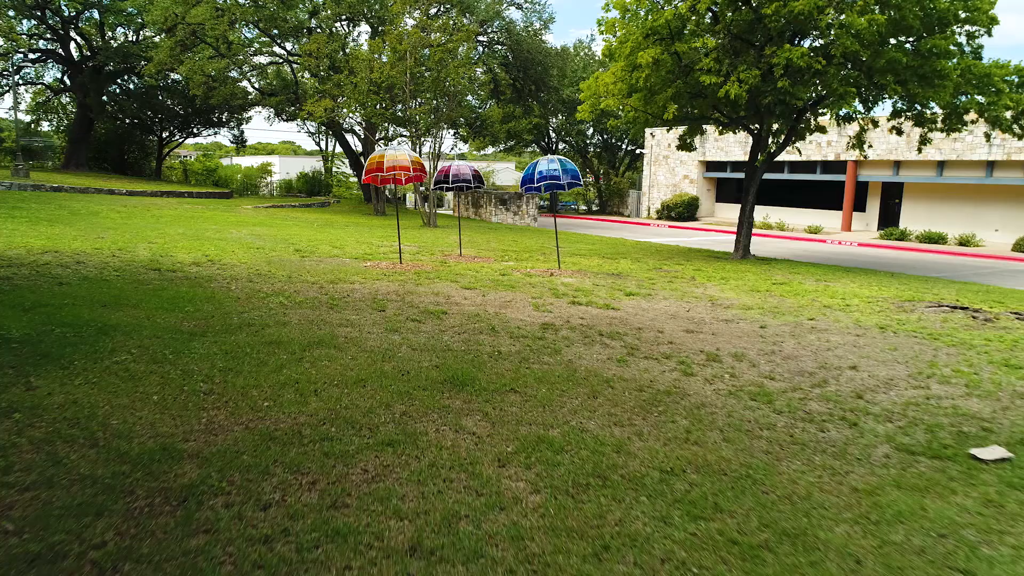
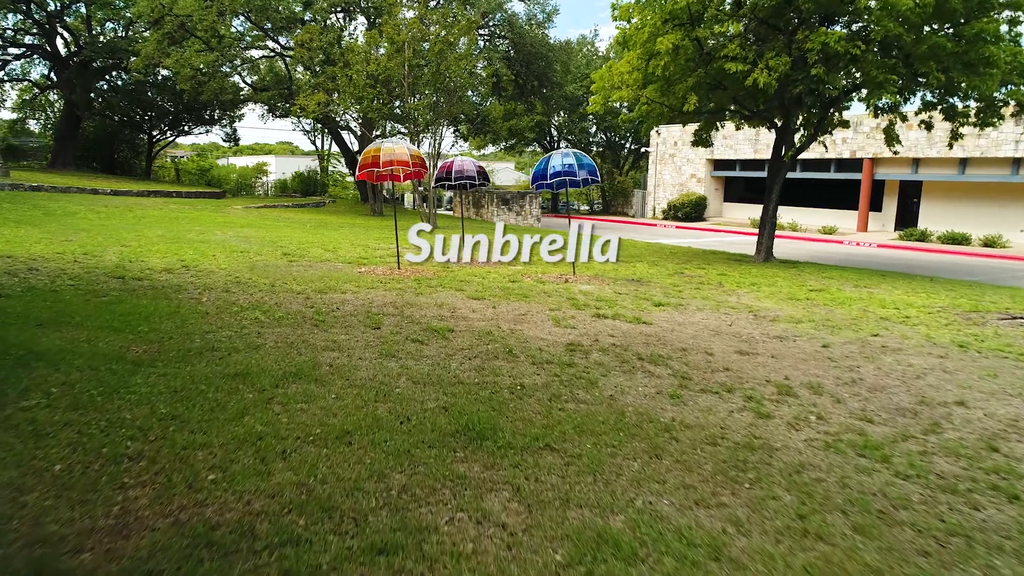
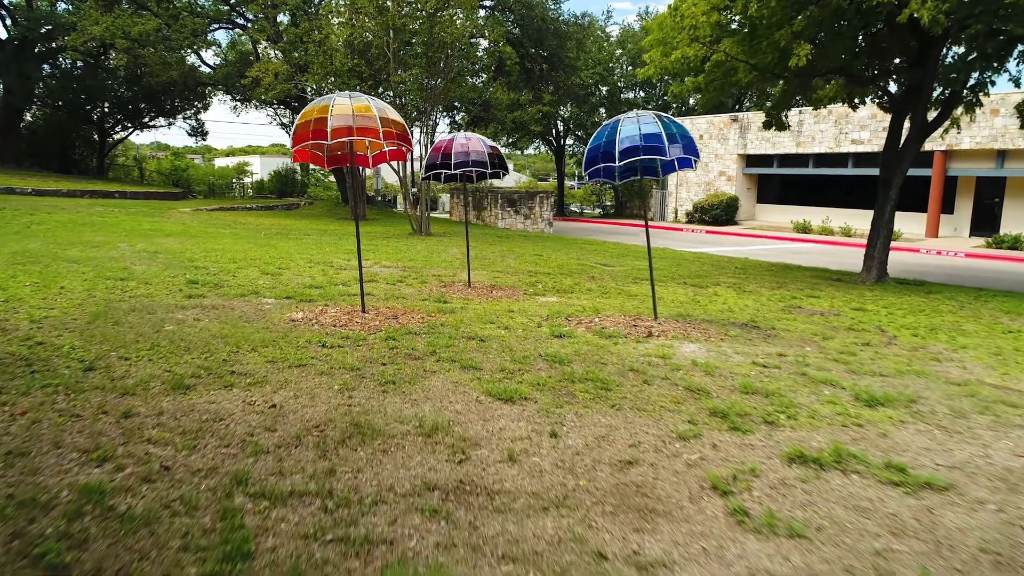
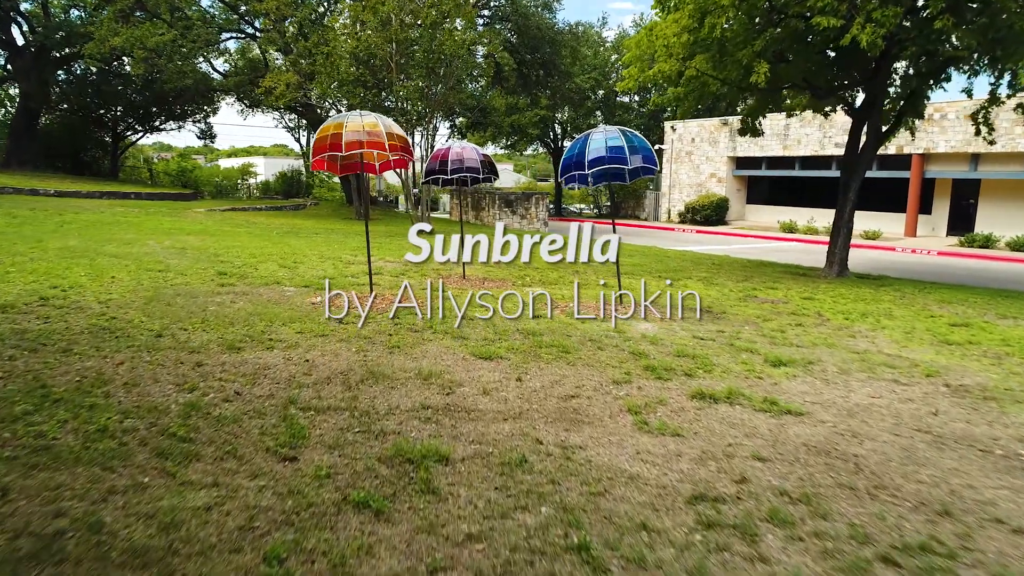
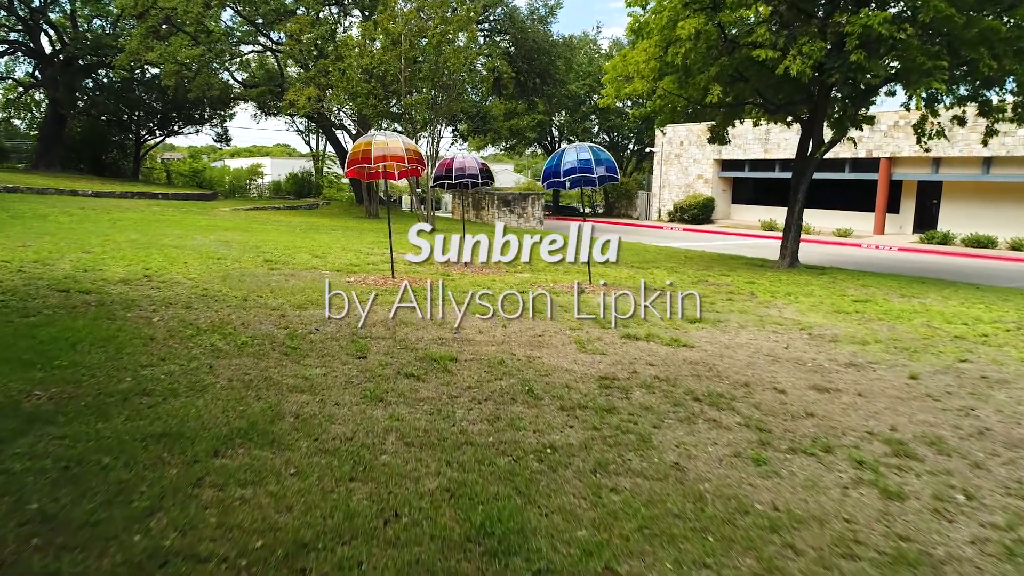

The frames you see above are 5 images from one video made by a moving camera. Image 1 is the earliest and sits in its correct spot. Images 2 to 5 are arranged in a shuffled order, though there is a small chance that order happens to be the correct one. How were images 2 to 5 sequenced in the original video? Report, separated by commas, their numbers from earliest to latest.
2, 5, 4, 3
